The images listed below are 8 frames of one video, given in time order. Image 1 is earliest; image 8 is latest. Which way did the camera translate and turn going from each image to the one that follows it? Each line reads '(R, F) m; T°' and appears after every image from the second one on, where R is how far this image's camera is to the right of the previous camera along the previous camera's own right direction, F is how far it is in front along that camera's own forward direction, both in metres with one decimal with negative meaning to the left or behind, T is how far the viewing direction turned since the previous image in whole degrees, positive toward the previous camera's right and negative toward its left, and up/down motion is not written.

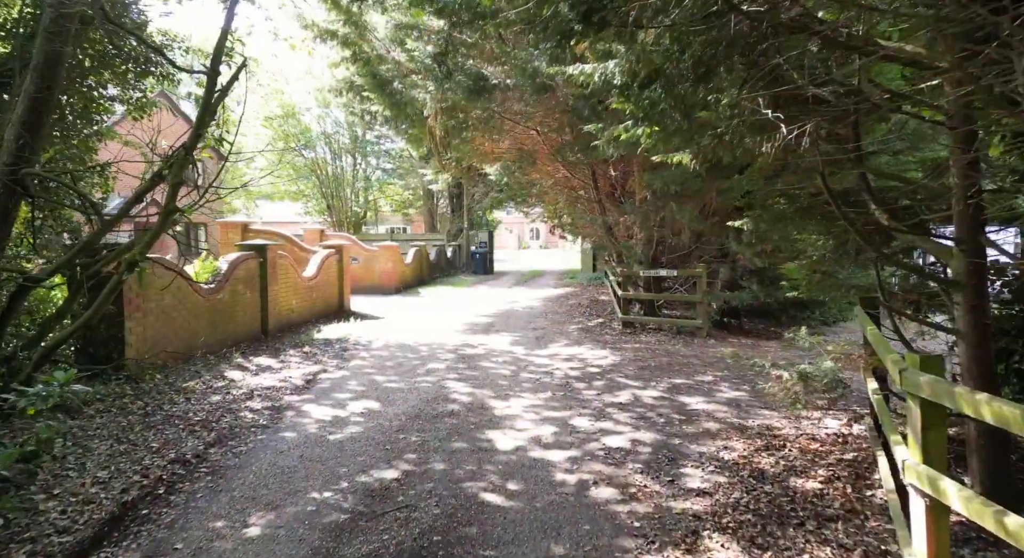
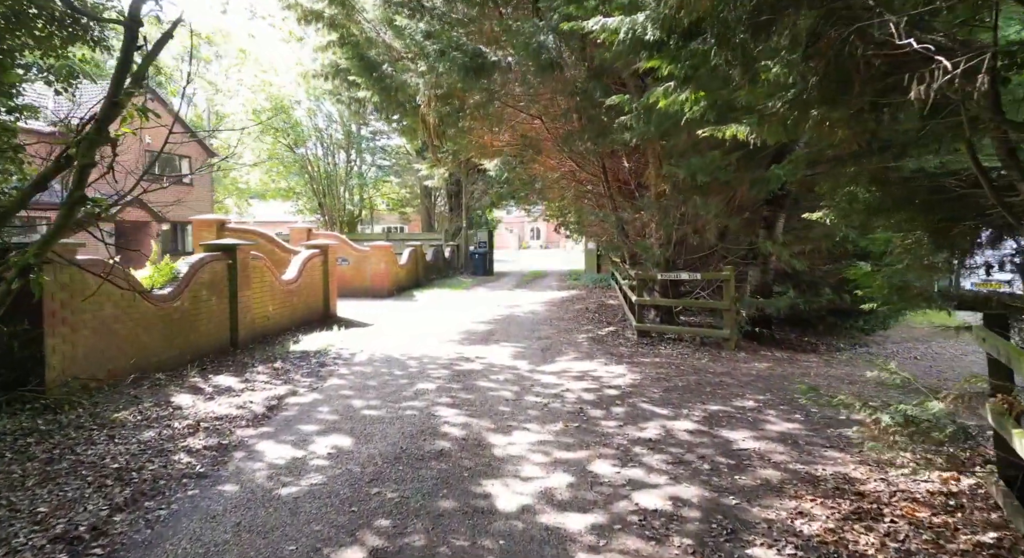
(0.0, +1.1) m; 0°
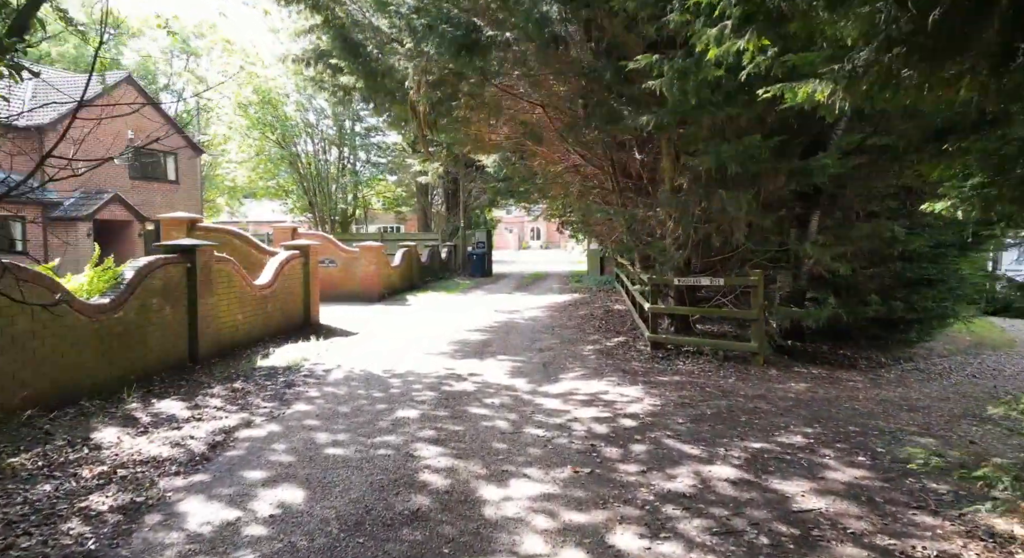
(0.0, +1.0) m; 0°
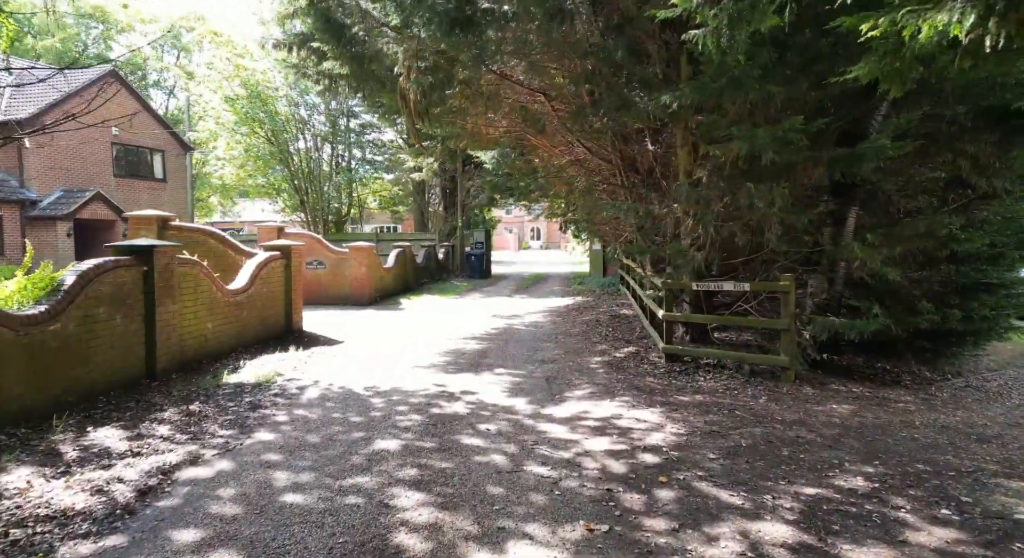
(0.0, +0.8) m; 0°
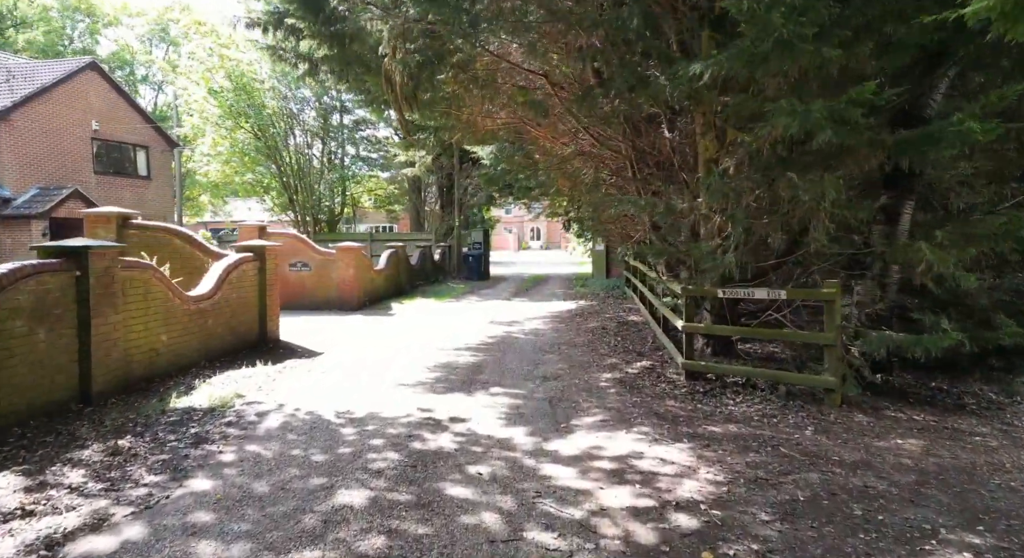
(0.0, +1.0) m; 0°
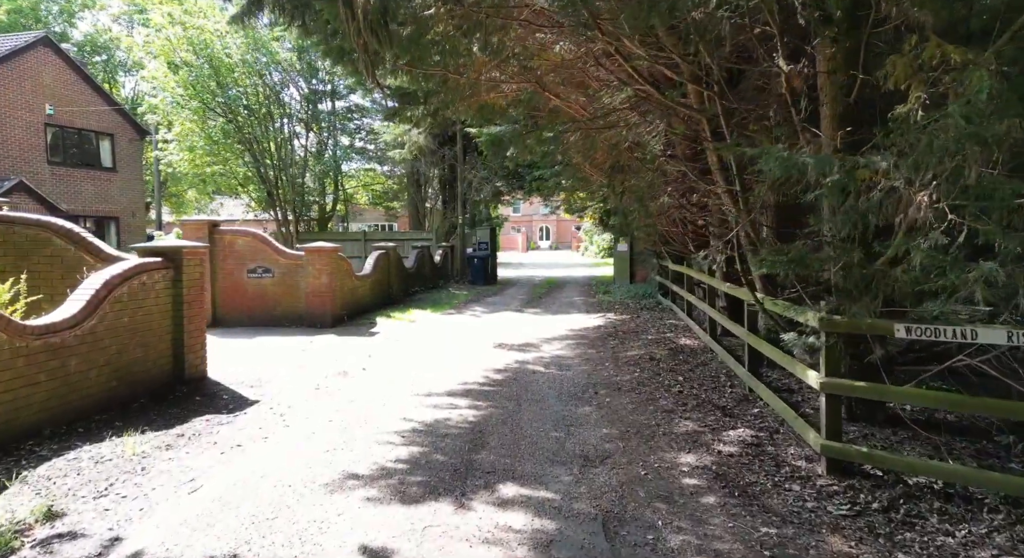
(-0.1, +2.6) m; -1°
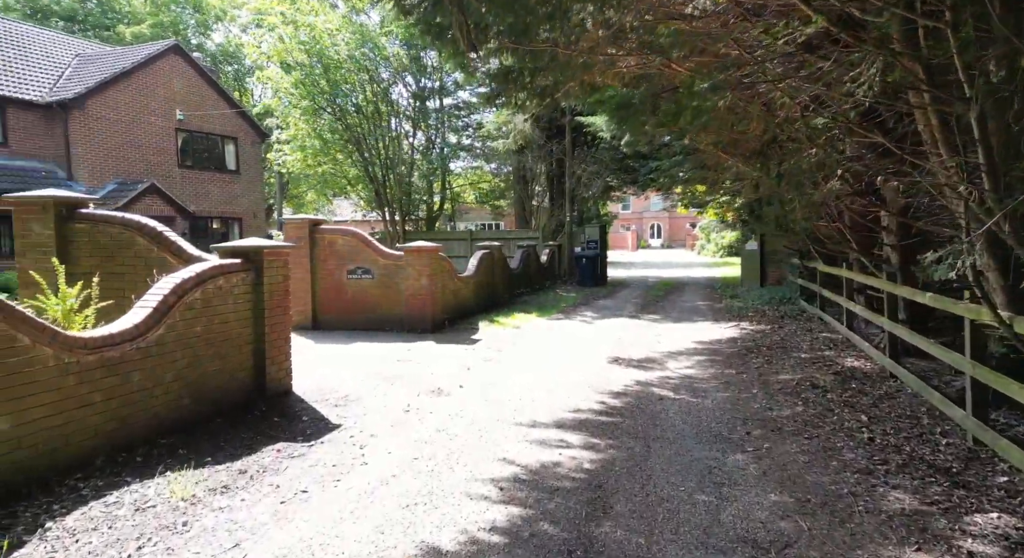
(-0.1, +1.1) m; -9°
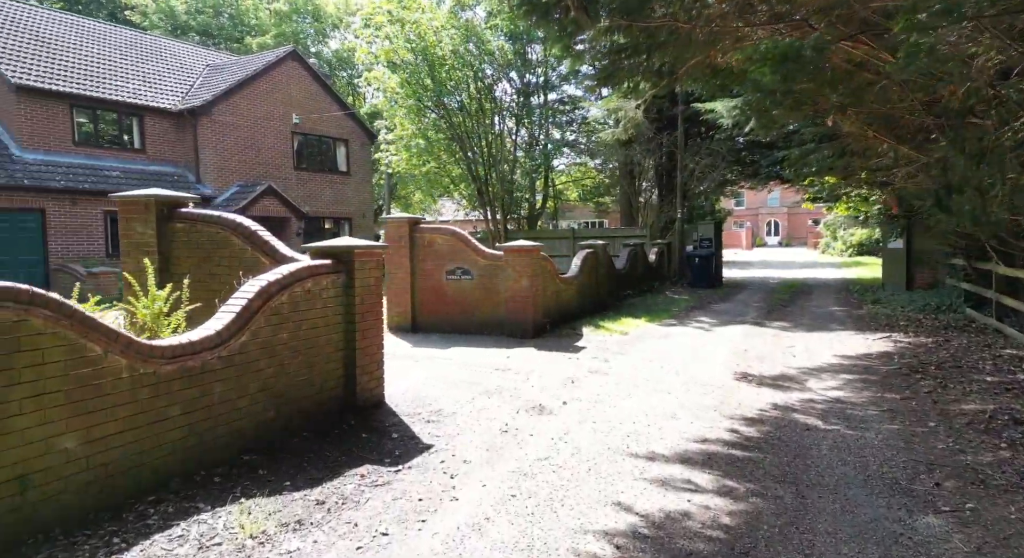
(-0.1, +0.7) m; -9°
